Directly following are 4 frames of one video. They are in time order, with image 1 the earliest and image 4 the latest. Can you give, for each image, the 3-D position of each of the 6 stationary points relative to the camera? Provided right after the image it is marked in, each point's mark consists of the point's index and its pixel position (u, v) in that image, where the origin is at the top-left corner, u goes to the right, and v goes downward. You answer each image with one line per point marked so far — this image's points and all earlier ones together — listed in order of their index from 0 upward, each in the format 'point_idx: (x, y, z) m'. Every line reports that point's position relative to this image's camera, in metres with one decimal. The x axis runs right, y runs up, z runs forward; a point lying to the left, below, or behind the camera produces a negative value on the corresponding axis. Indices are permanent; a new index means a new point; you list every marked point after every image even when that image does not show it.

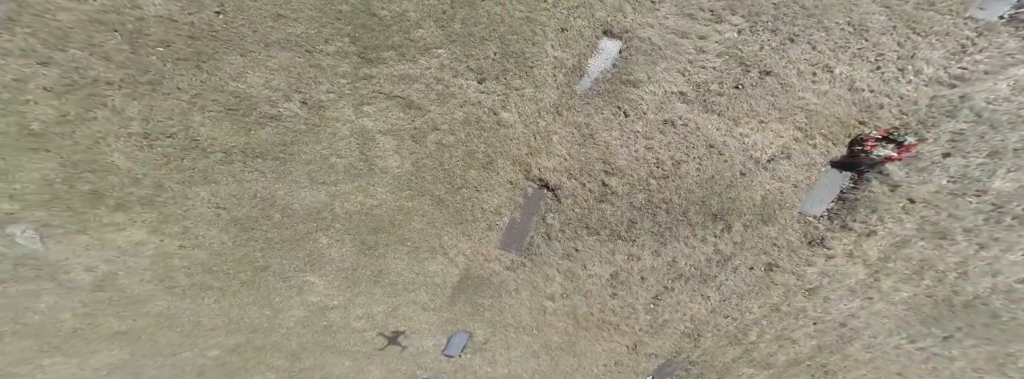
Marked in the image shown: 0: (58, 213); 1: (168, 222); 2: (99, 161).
0: (-3.2, -0.1, +2.7) m
1: (-2.7, -0.2, +3.0) m
2: (-3.0, +0.2, +2.7) m
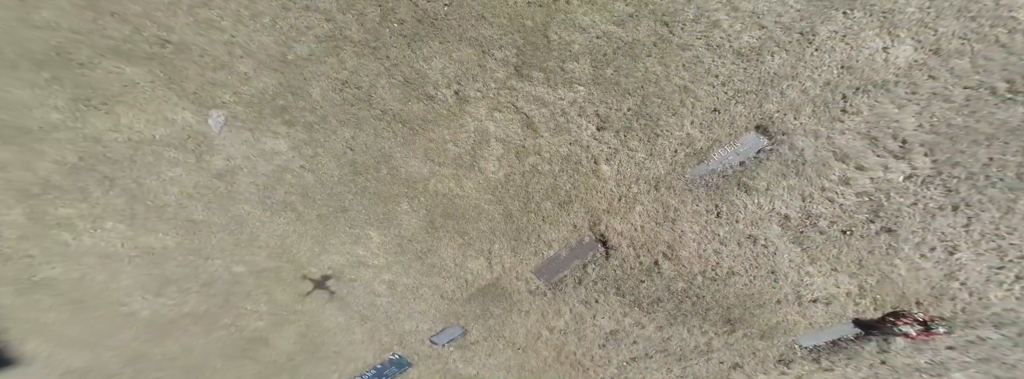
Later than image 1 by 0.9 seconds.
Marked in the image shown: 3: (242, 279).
0: (-1.8, +0.7, +2.5) m
1: (-1.5, +0.4, +2.9) m
2: (-1.5, +0.9, +2.6) m
3: (-2.5, -0.8, +3.6) m
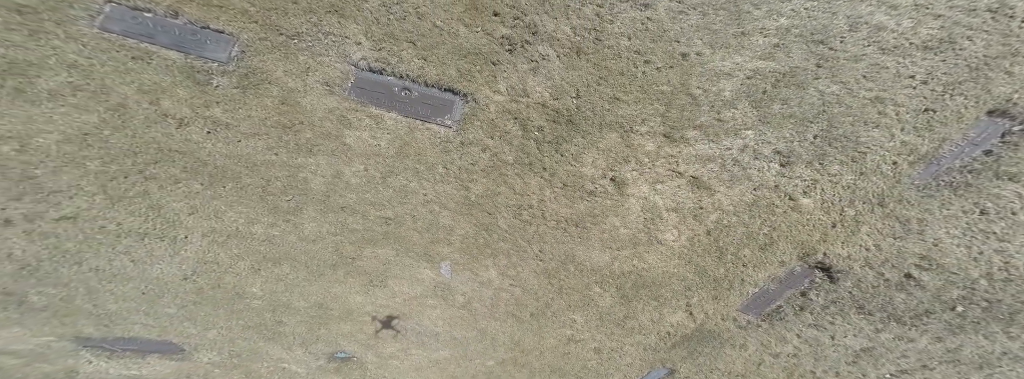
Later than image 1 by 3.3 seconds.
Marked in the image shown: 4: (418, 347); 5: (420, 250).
0: (-0.5, -0.6, +3.7) m
1: (+0.1, -0.8, +3.8) m
2: (-0.2, -0.3, +3.6) m
3: (-0.2, -2.2, +4.8) m
4: (-1.1, -1.7, +4.3) m
5: (-0.9, -0.6, +3.6) m
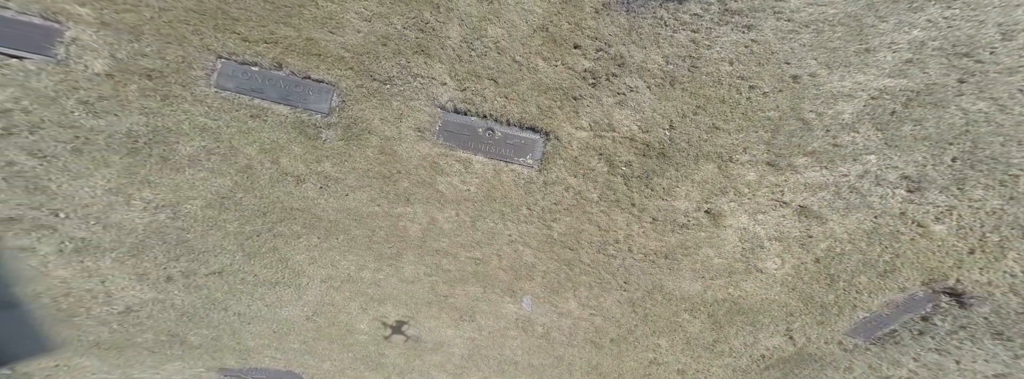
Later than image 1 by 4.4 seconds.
0: (+0.4, -0.9, +3.7) m
1: (+0.9, -1.1, +3.8) m
2: (+0.5, -0.6, +3.6) m
3: (+0.8, -2.5, +4.8) m
4: (-0.1, -2.1, +4.4) m
5: (-0.1, -0.9, +3.7) m
